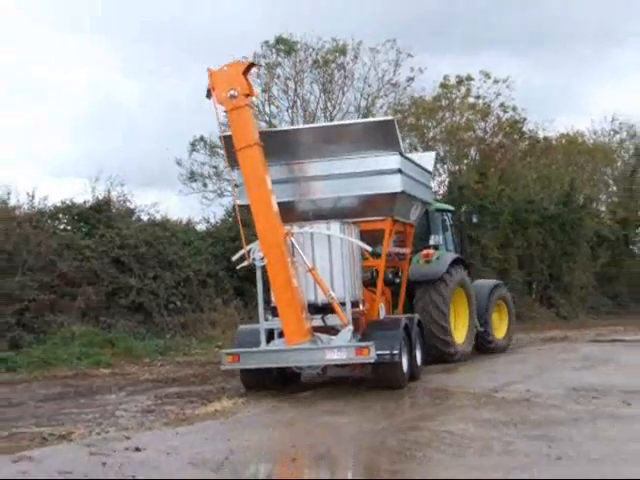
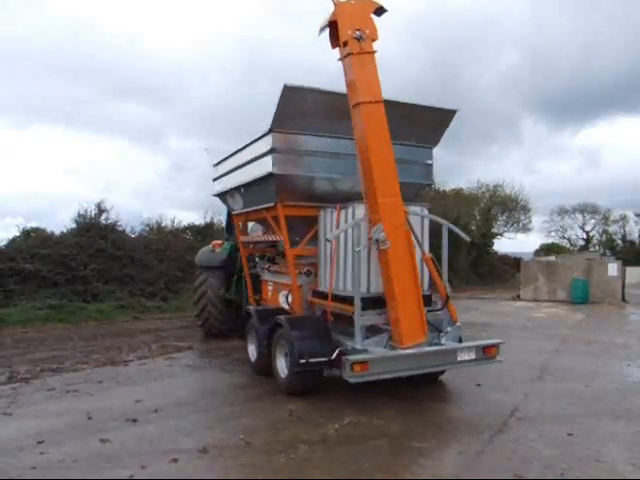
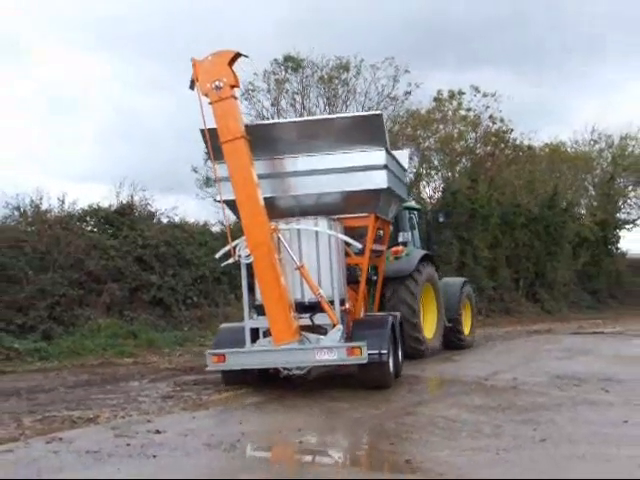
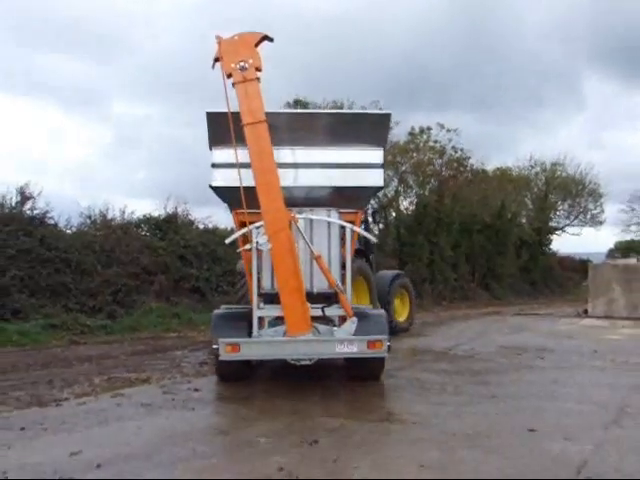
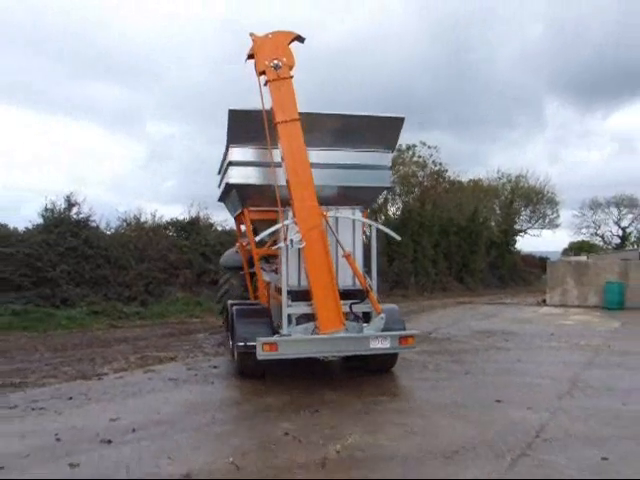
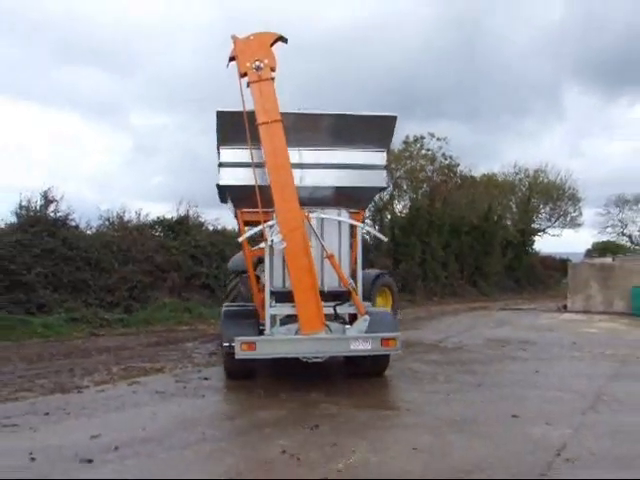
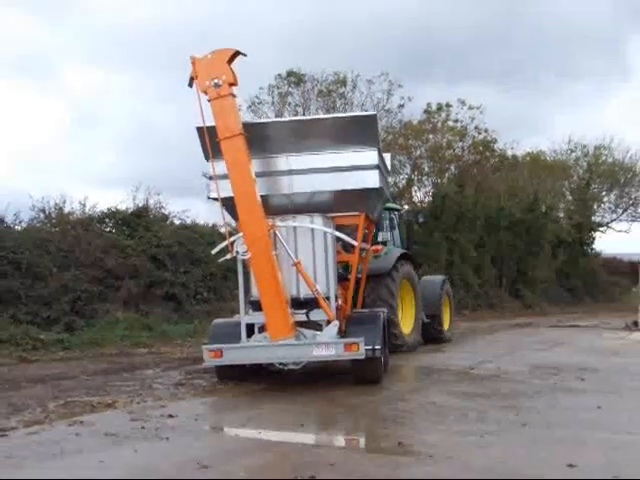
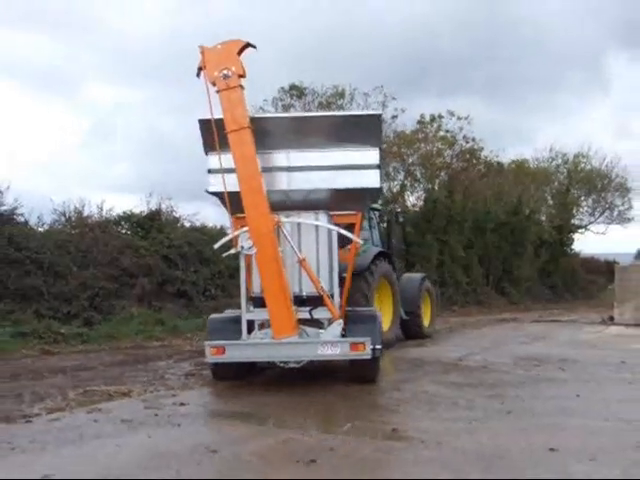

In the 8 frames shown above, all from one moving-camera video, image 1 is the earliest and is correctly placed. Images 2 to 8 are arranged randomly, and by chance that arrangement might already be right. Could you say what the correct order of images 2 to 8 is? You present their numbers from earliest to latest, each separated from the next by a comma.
3, 7, 8, 4, 6, 5, 2
